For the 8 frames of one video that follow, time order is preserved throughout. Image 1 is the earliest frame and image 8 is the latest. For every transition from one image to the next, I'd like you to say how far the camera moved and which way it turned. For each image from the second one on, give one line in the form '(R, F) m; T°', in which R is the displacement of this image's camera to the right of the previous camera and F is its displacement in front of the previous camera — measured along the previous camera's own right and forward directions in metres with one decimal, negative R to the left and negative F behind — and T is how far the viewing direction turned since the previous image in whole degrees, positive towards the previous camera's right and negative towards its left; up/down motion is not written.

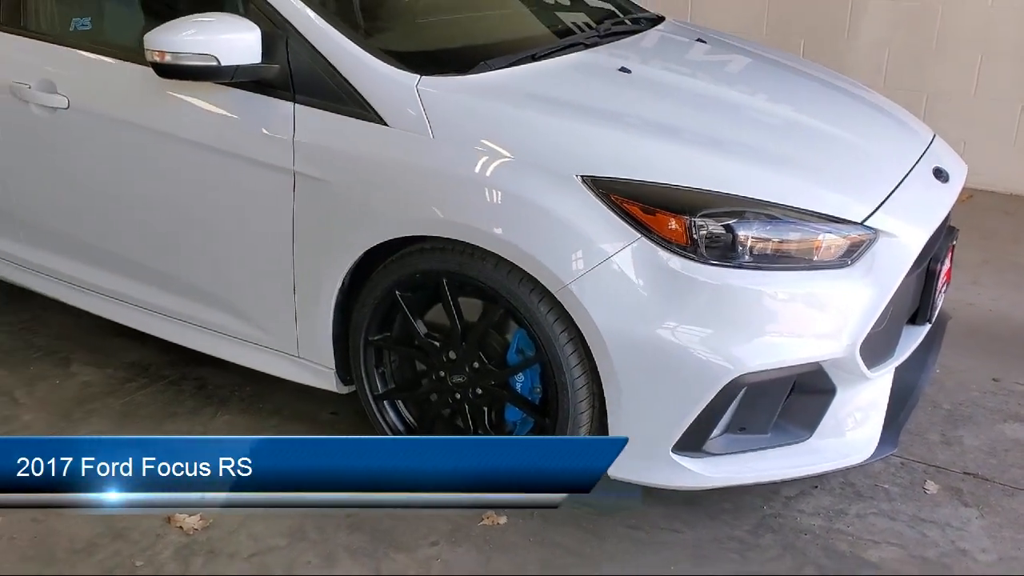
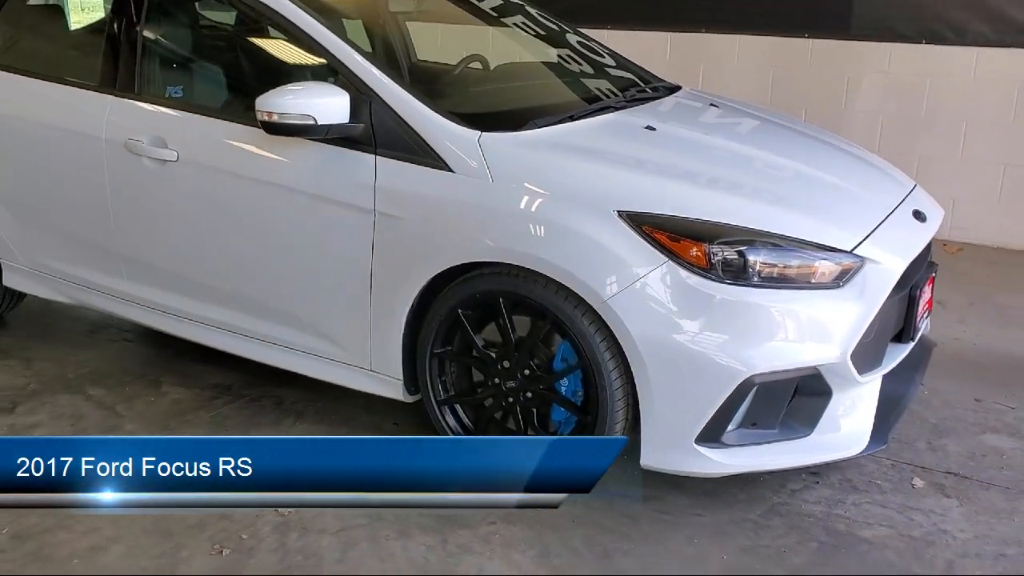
(-0.1, -0.4) m; -1°
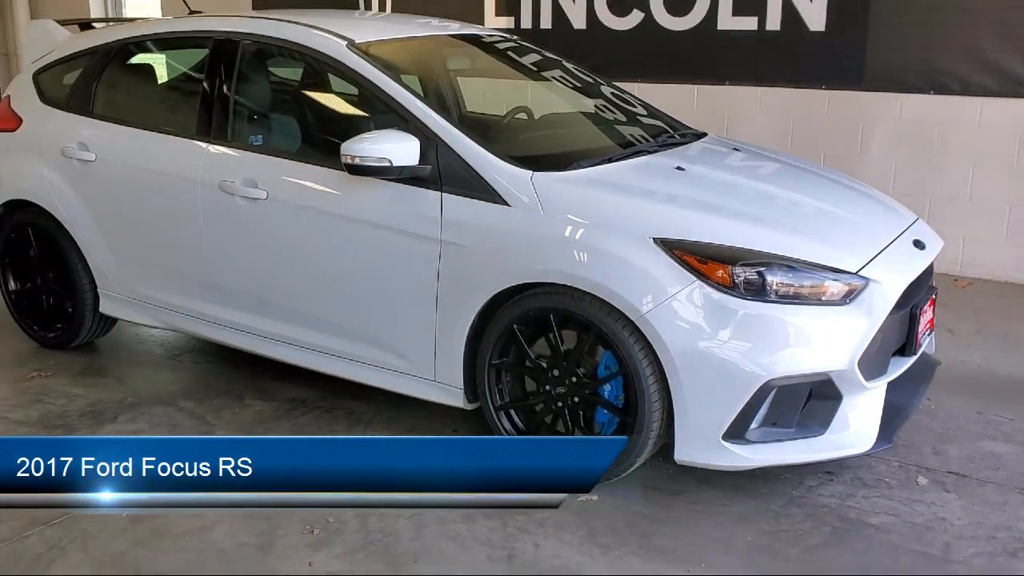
(-0.1, -0.4) m; -2°
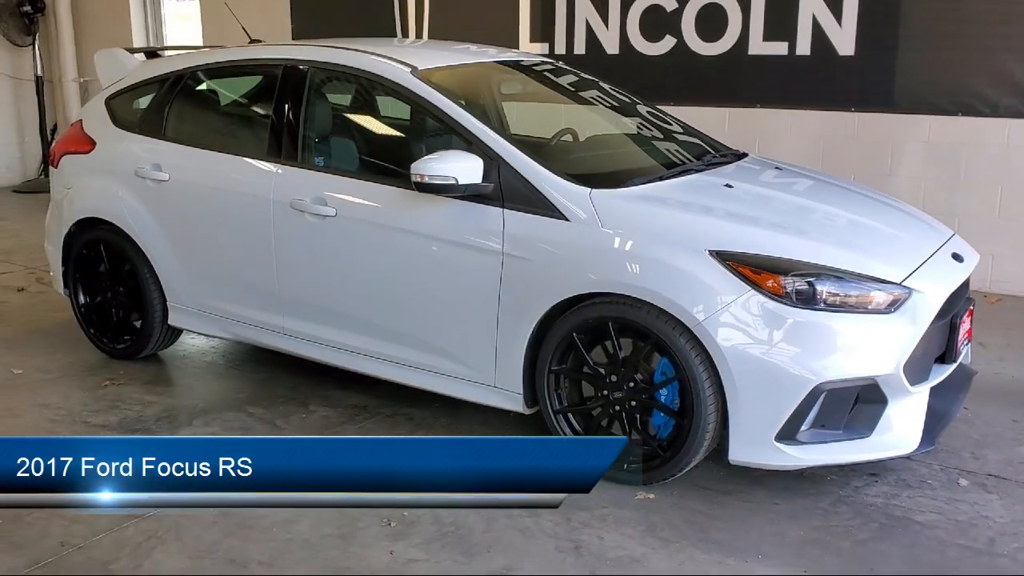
(-0.1, -0.2) m; -1°
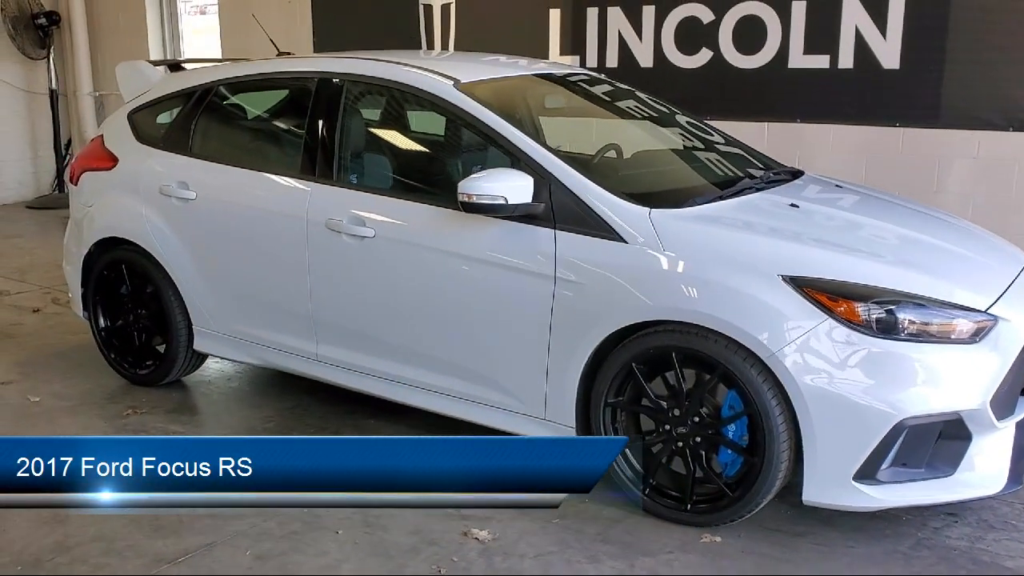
(-0.1, +0.2) m; 0°
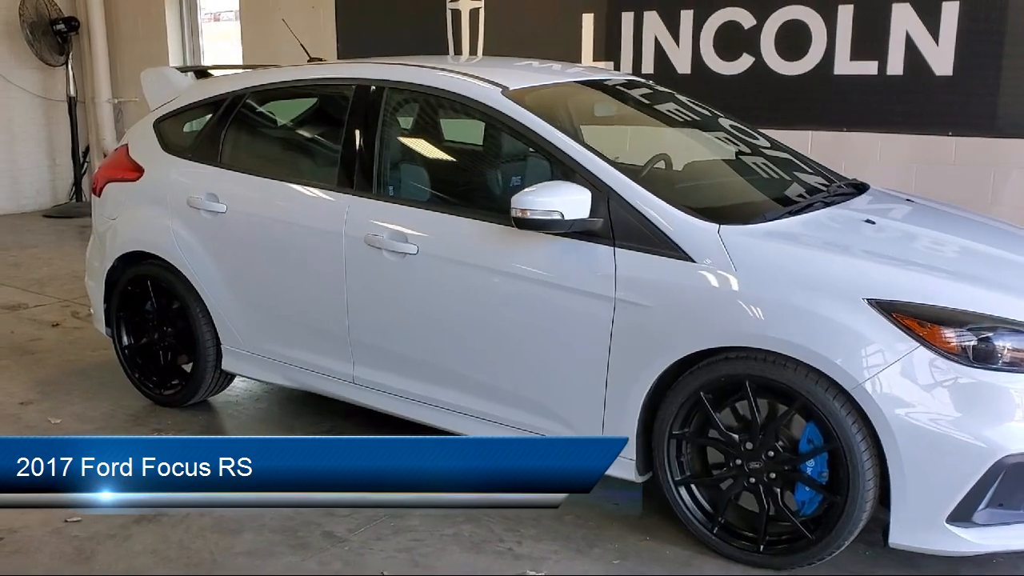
(-0.1, +0.2) m; -1°
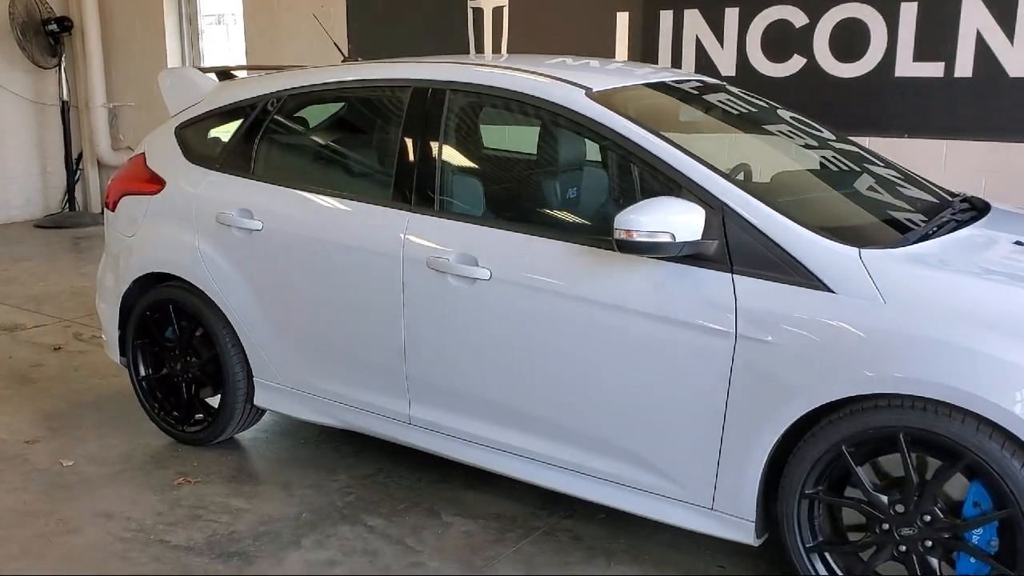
(-0.3, +0.4) m; +1°
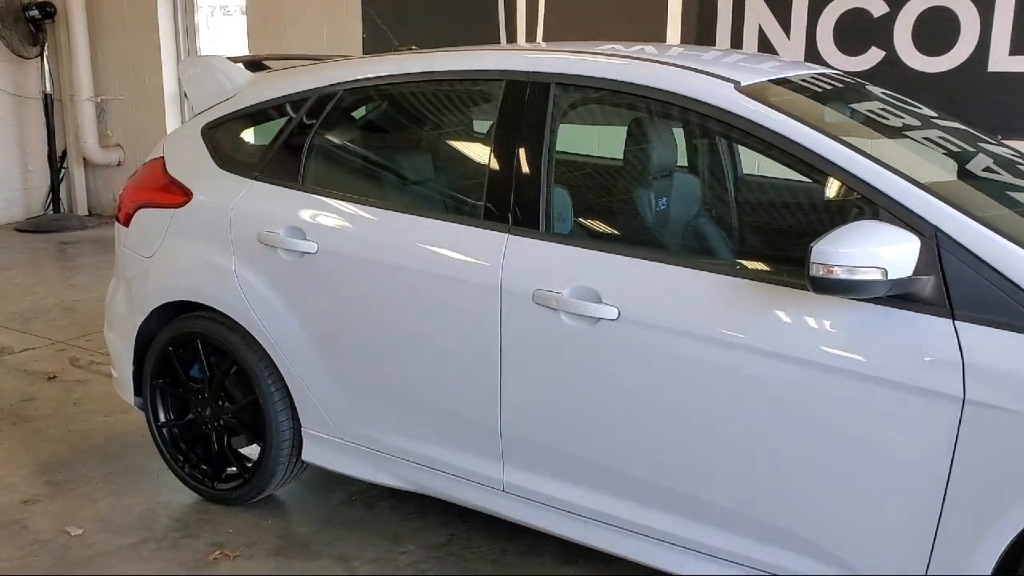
(-0.3, +0.5) m; +1°
